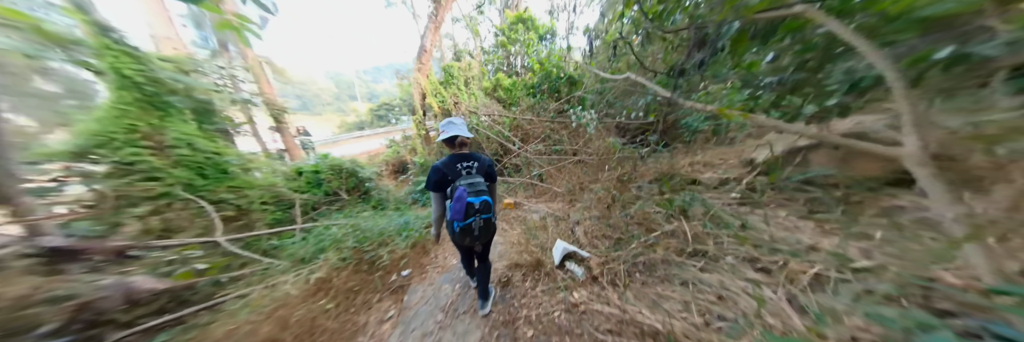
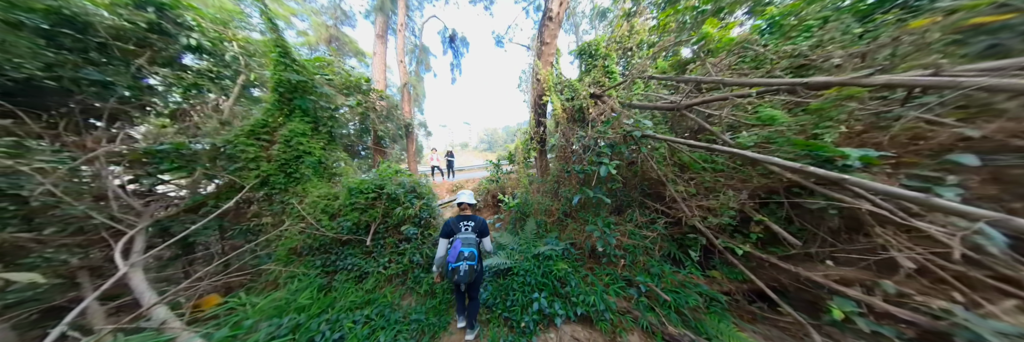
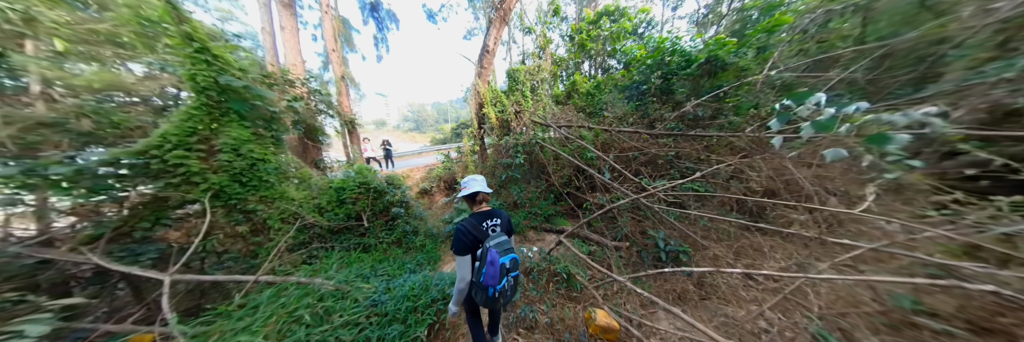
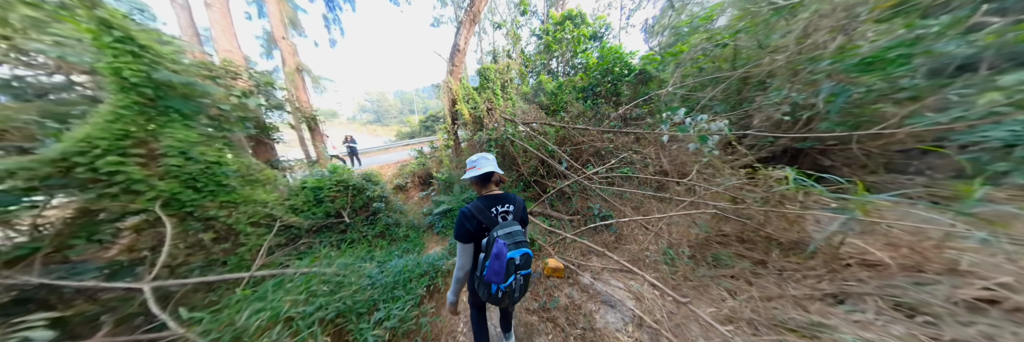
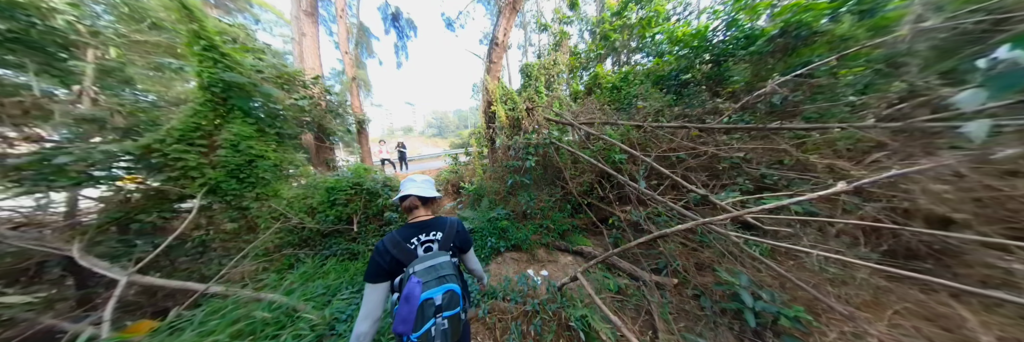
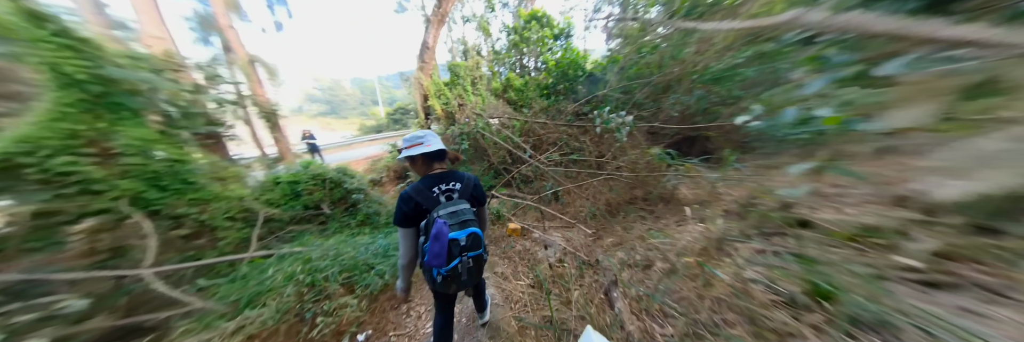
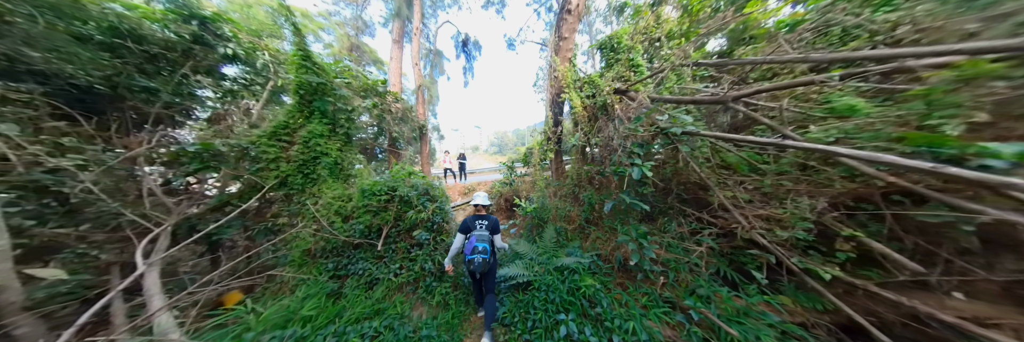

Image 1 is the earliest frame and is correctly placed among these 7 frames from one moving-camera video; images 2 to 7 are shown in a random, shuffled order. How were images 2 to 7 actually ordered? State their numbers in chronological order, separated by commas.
6, 4, 3, 5, 2, 7
